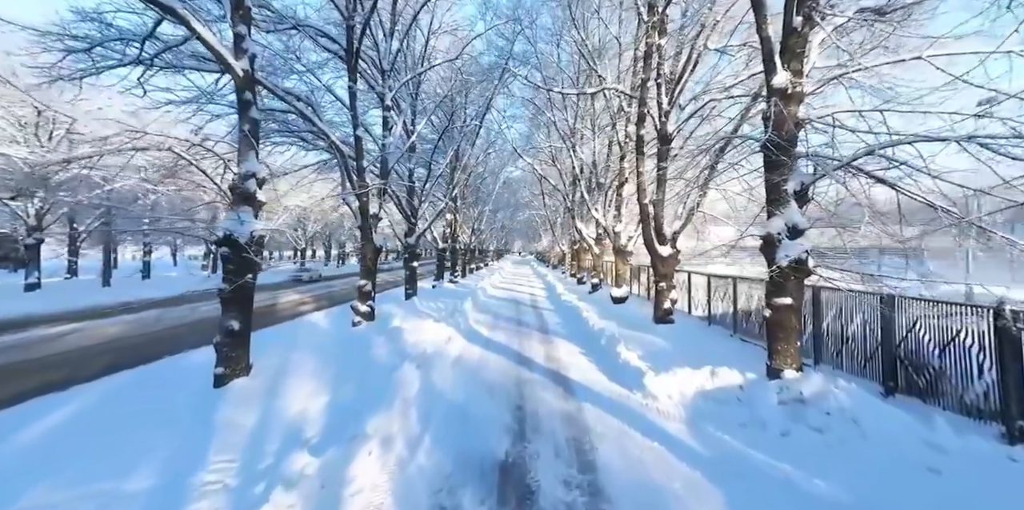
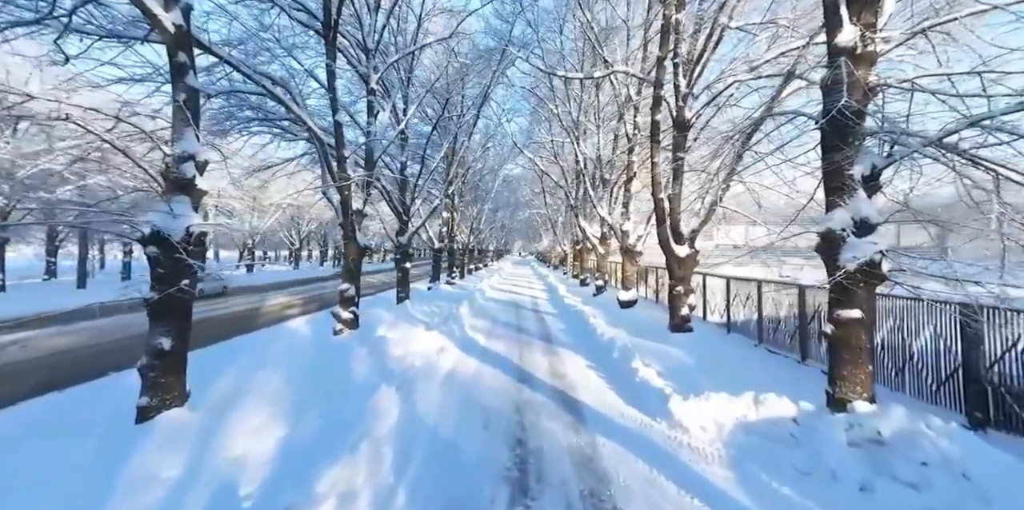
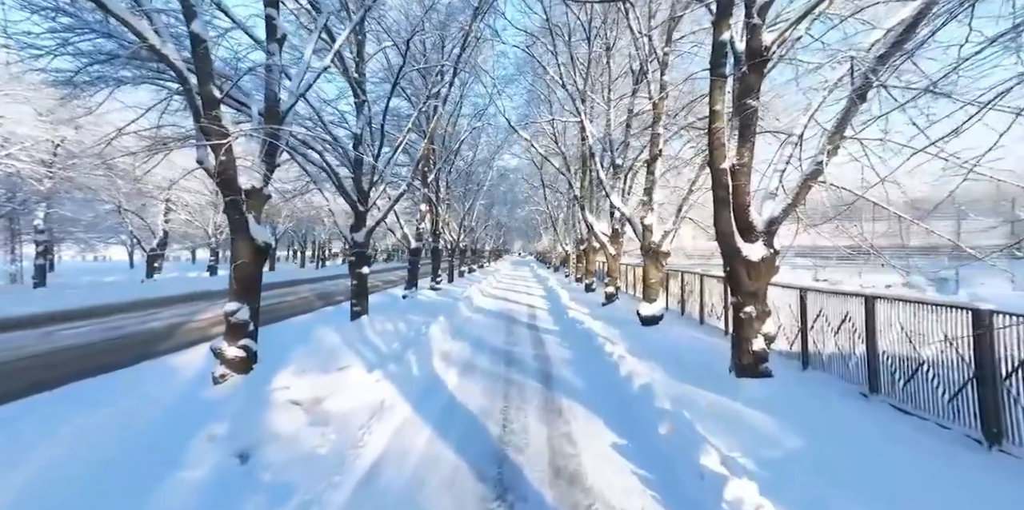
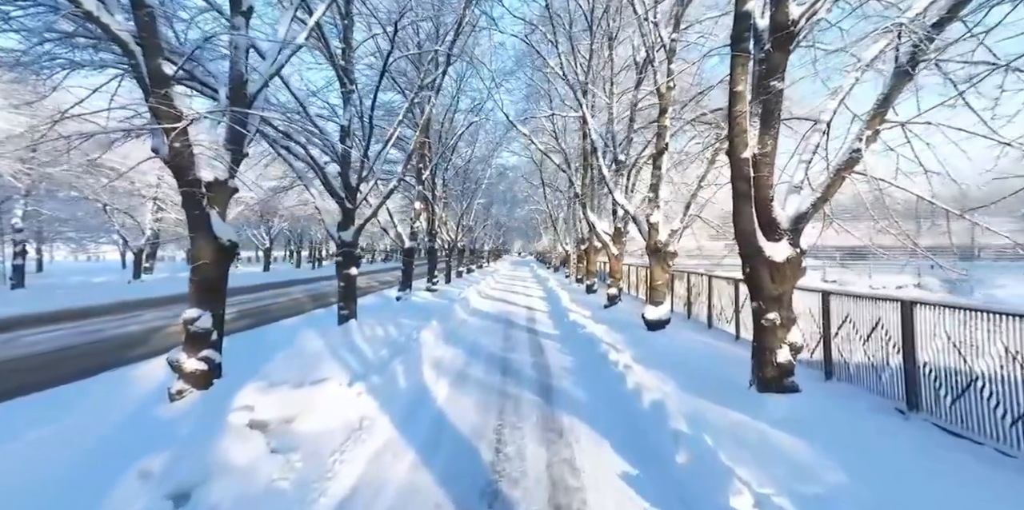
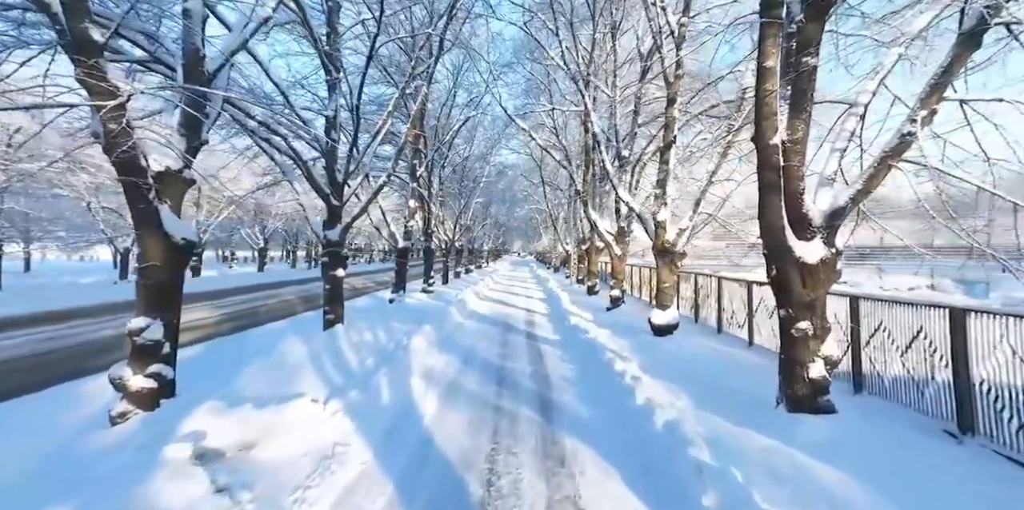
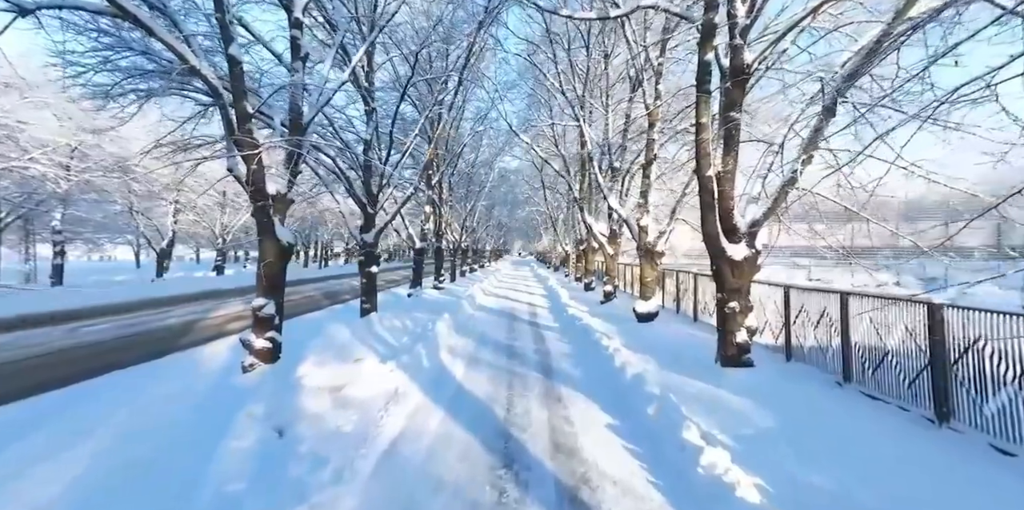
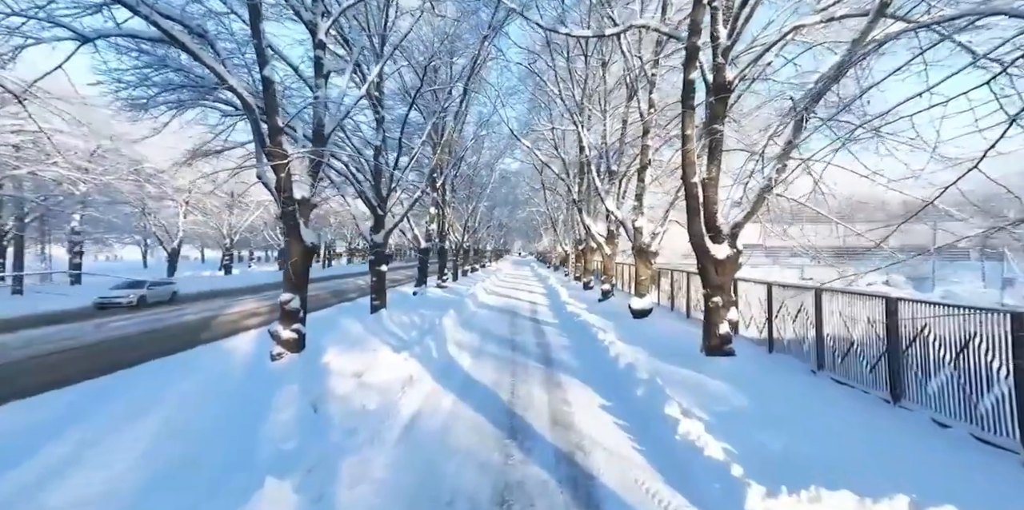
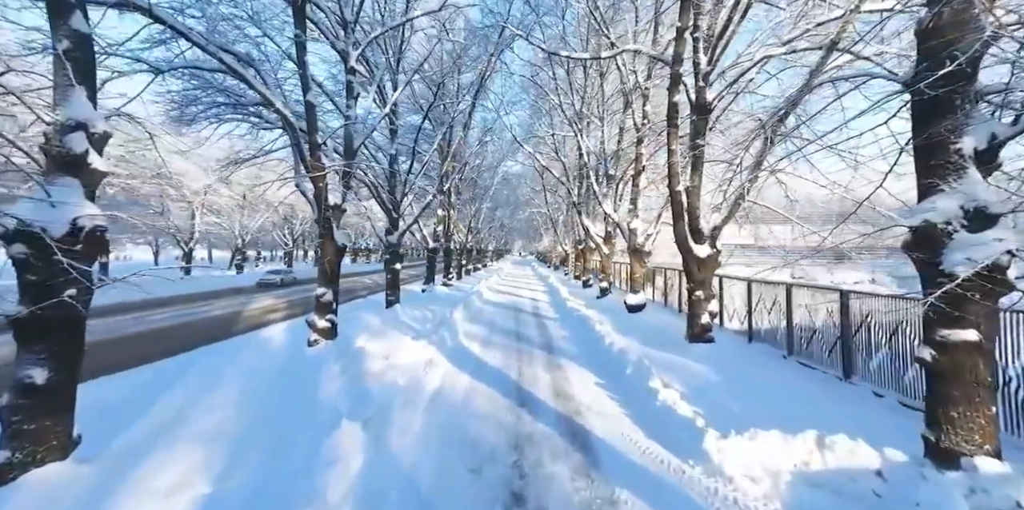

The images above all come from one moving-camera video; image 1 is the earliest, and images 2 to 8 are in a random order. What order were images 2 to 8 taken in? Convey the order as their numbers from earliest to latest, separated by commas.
2, 8, 7, 6, 3, 4, 5
